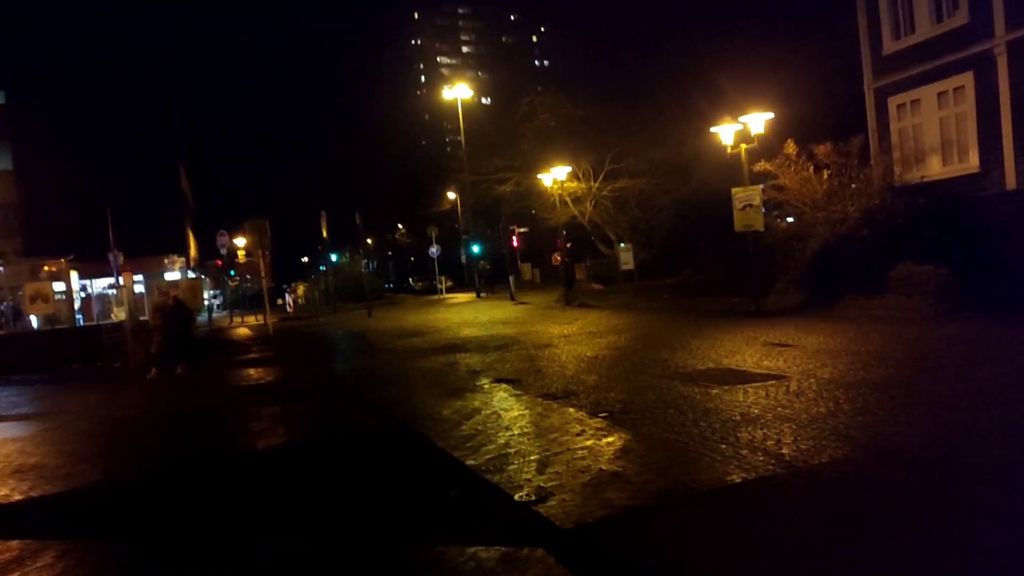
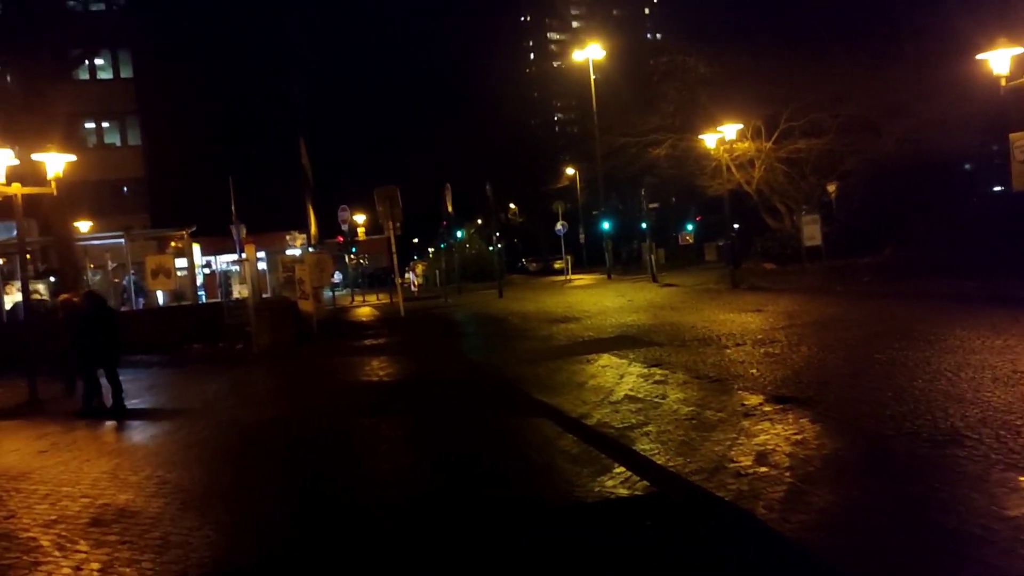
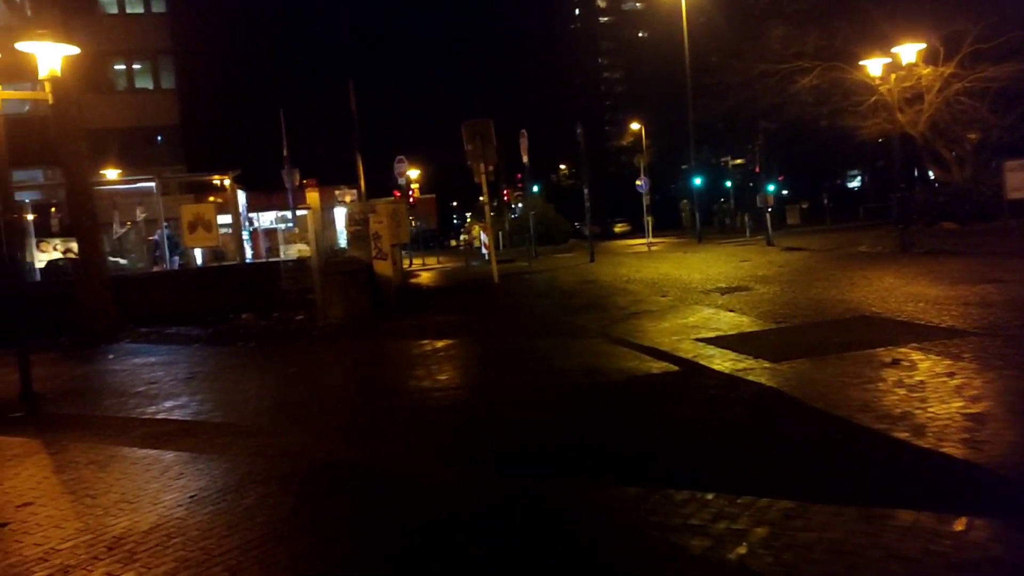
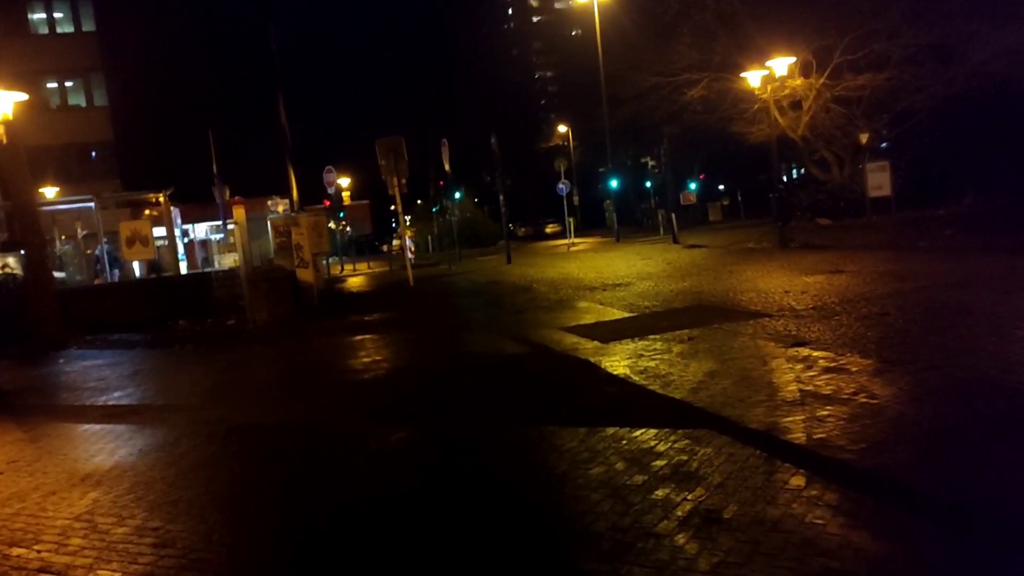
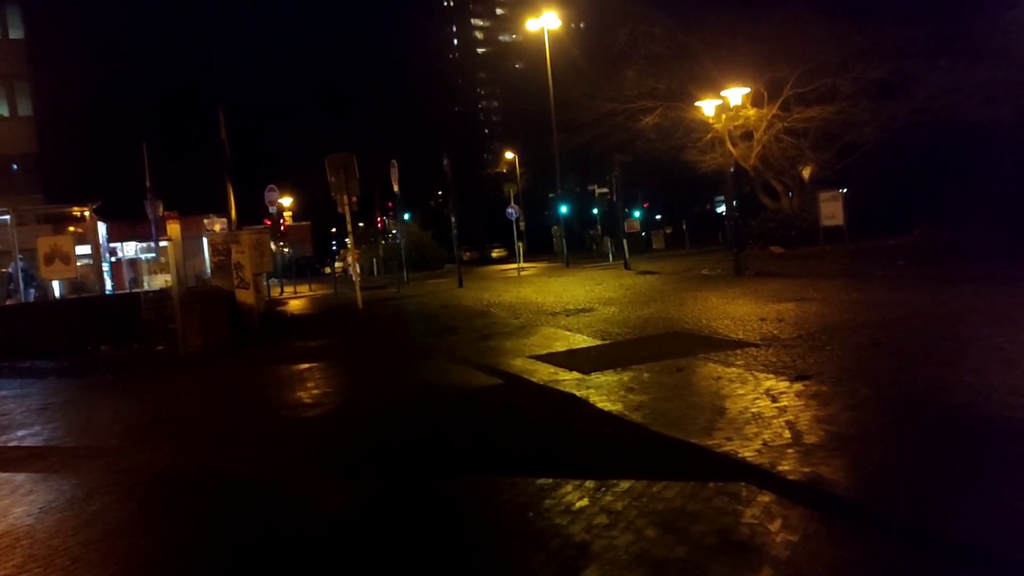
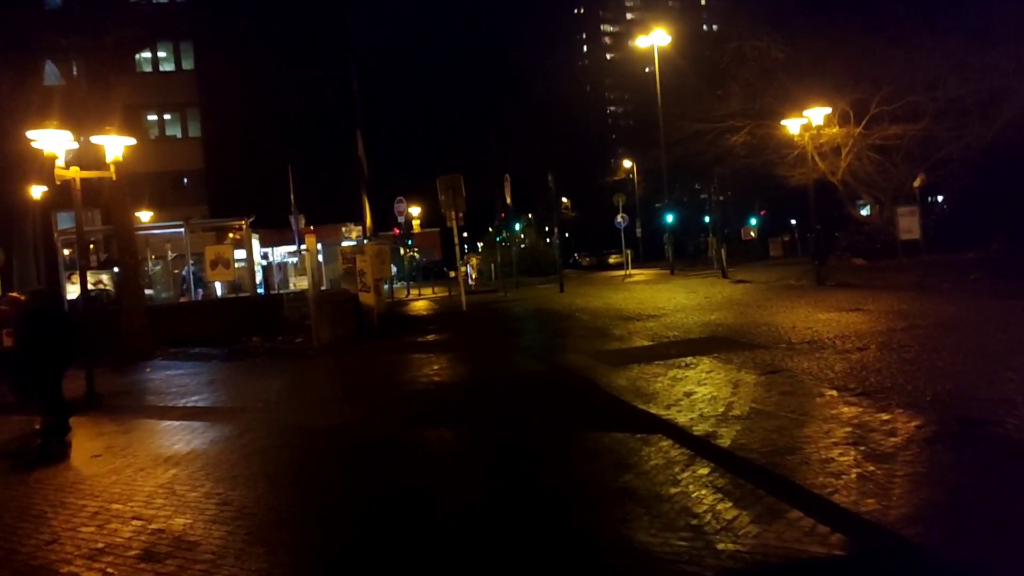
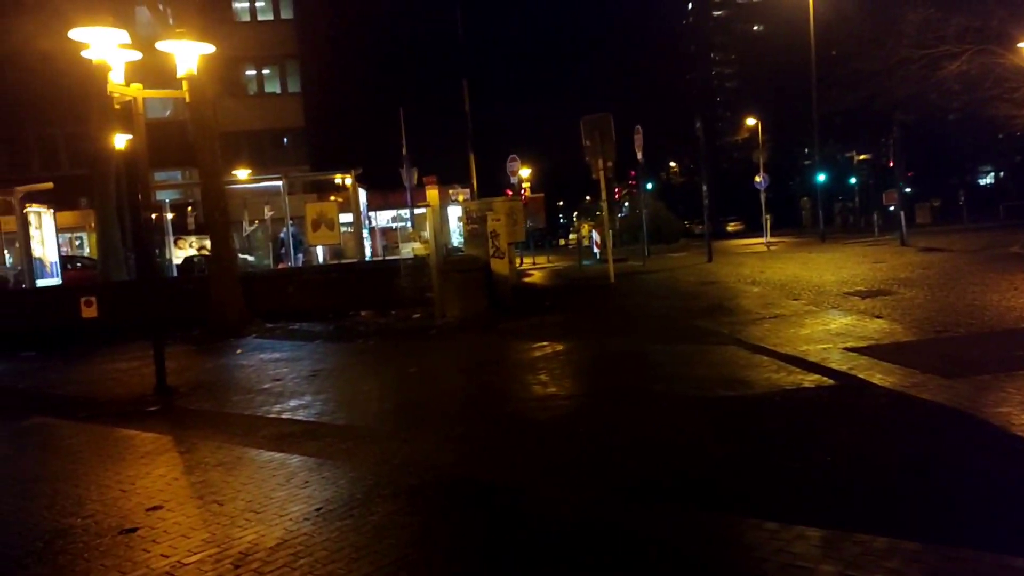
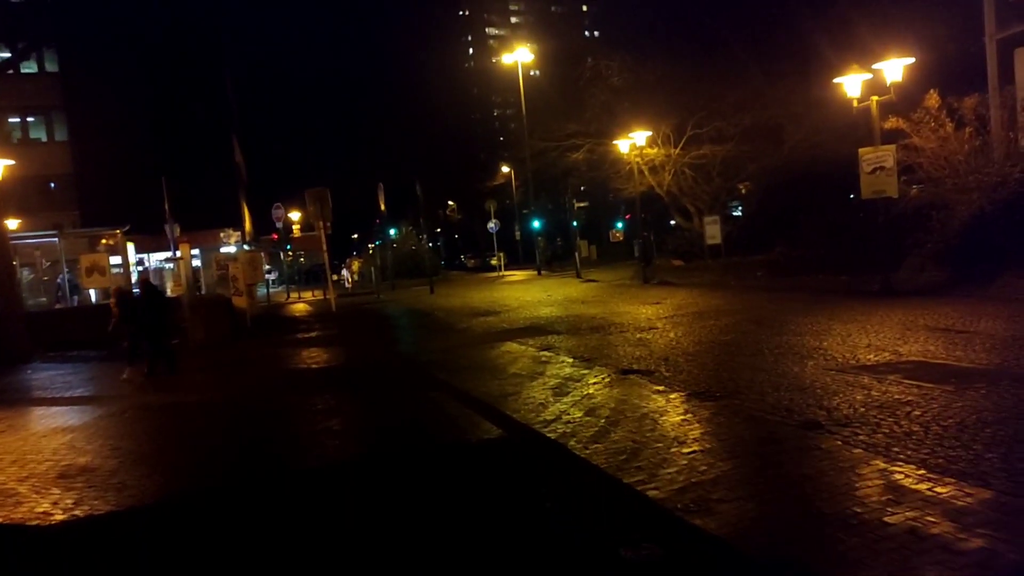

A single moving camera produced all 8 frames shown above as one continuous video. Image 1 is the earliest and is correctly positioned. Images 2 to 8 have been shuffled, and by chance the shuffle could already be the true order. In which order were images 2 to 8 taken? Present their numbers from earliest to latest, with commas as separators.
8, 2, 6, 4, 5, 3, 7
